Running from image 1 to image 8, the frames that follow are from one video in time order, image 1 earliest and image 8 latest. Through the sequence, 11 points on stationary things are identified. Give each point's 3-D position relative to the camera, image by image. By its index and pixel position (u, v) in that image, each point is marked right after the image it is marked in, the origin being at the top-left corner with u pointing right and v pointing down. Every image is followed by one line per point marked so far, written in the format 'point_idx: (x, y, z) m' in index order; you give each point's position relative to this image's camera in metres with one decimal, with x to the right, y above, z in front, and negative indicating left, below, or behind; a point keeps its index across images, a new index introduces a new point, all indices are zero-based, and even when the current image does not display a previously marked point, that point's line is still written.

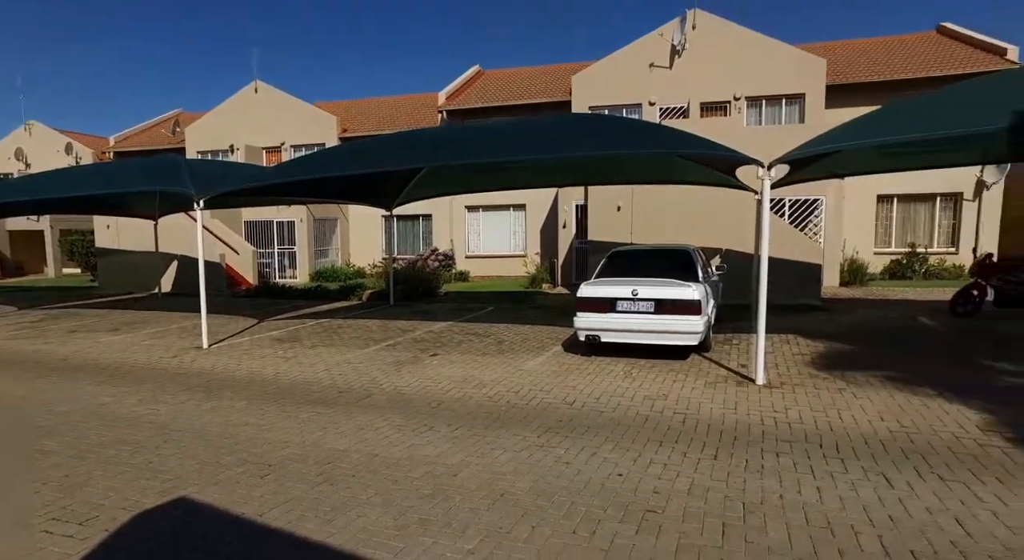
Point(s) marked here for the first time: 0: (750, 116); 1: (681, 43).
0: (+5.8, +4.0, +15.6) m
1: (+4.1, +5.6, +15.4) m
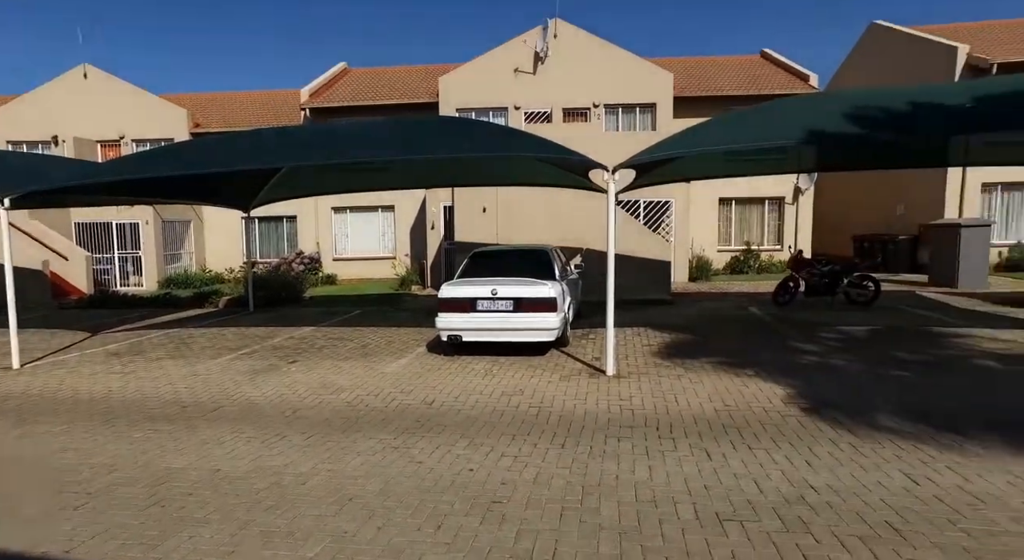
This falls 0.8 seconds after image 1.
0: (+2.5, +4.0, +16.5) m
1: (+0.8, +5.7, +15.9) m
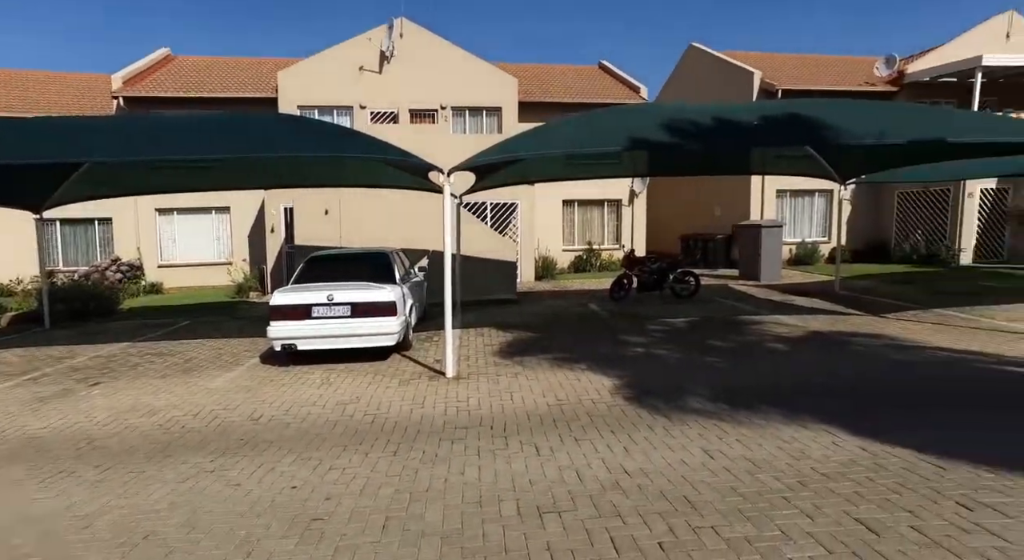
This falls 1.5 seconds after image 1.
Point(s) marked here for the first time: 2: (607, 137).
0: (-1.5, +4.0, +16.6) m
1: (-3.0, +5.6, +15.7) m
2: (+1.0, +1.6, +7.1) m
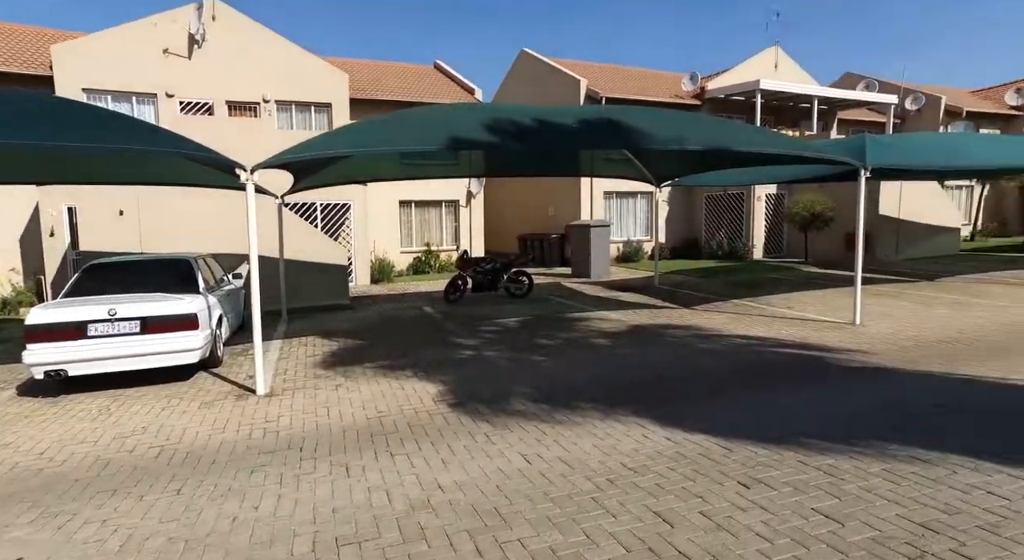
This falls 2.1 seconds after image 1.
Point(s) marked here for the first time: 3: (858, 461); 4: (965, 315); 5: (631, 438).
0: (-5.6, +3.9, +15.6) m
1: (-7.0, +5.4, +14.3) m
2: (-0.9, +1.5, +6.9) m
3: (+2.1, -1.1, +3.9) m
4: (+7.8, -0.6, +11.3) m
5: (+0.8, -1.1, +4.4) m
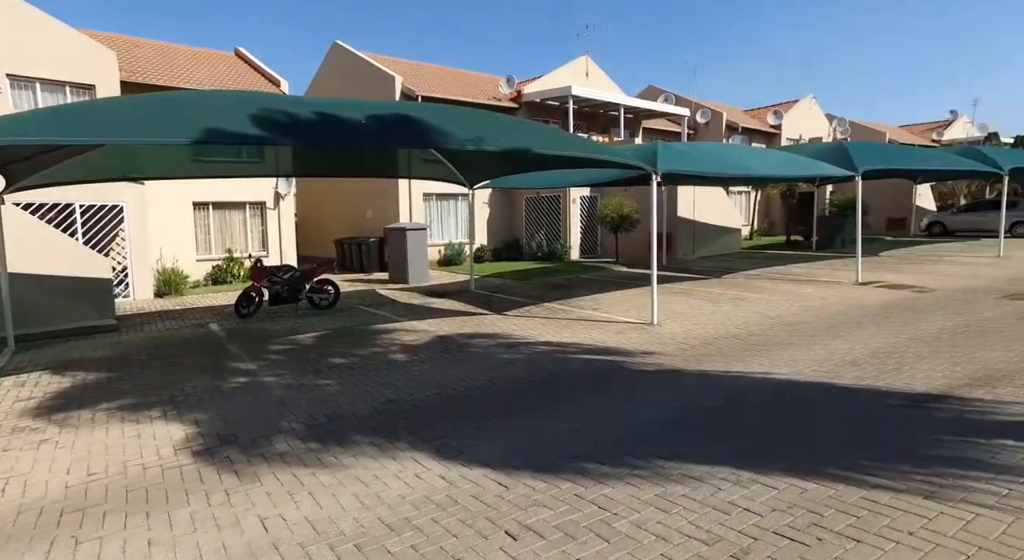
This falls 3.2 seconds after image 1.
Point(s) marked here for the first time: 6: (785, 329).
0: (-9.9, +3.5, +13.0) m
1: (-10.8, +5.1, +11.4) m
2: (-3.0, +1.4, +5.9) m
3: (+0.7, -1.2, +3.7) m
4: (+4.4, -0.6, +12.3) m
5: (-0.7, -1.2, +3.8) m
6: (+4.4, -0.8, +10.3) m
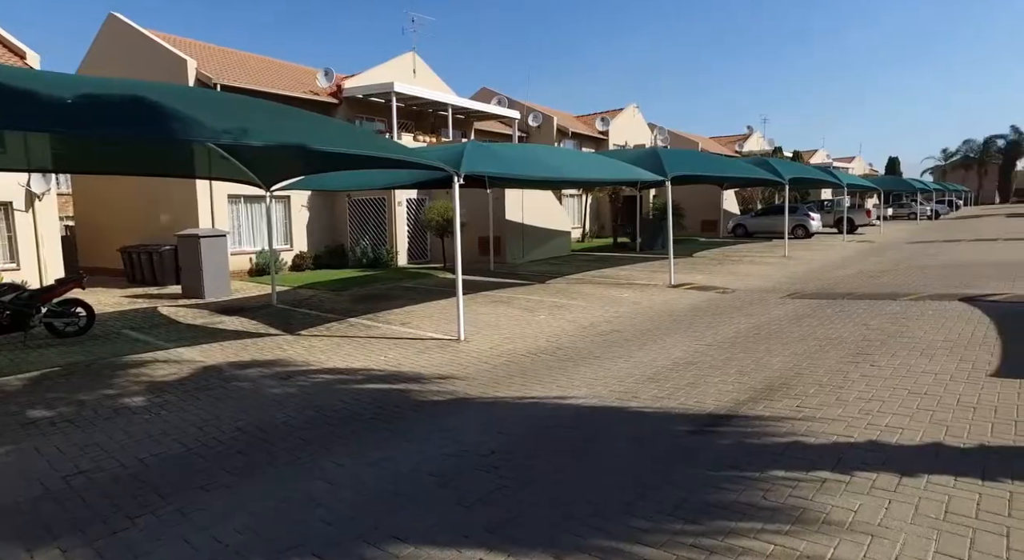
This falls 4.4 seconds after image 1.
0: (-13.3, +3.1, +9.4) m
1: (-13.9, +4.6, +7.6) m
2: (-4.9, +1.1, +4.0) m
3: (-0.7, -1.4, +2.8) m
4: (+0.8, -0.7, +12.0) m
5: (-2.1, -1.4, +2.6) m
6: (+1.3, -1.0, +10.1) m
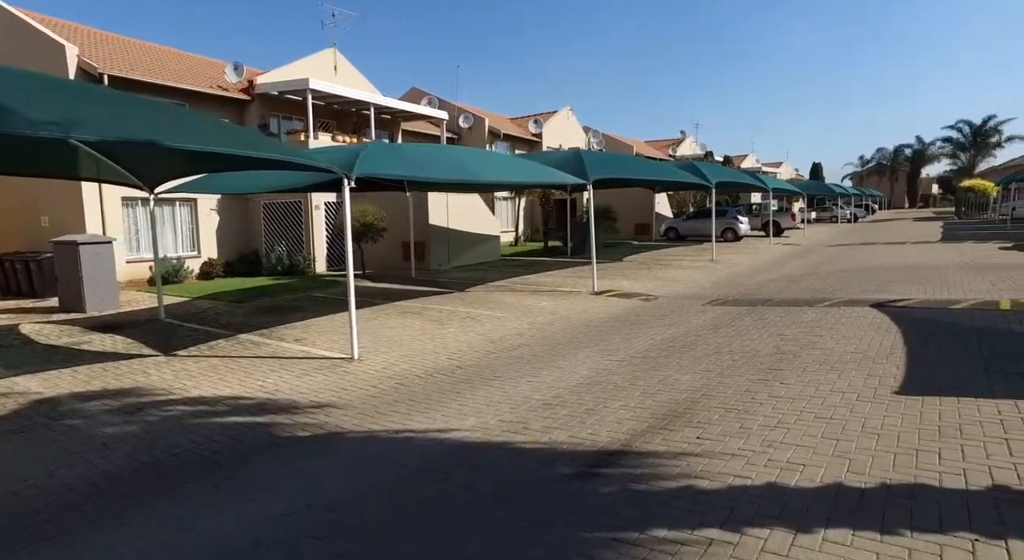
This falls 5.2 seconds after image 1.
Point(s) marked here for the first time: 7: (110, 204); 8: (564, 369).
0: (-14.6, +2.8, +7.4) m
1: (-15.1, +4.3, +5.6) m
2: (-5.8, +0.9, +2.8) m
3: (-1.5, -1.5, +1.9) m
4: (-0.8, -0.9, +11.2) m
5: (-2.8, -1.6, +1.6) m
6: (-0.2, -1.1, +9.4) m
7: (-11.3, +2.2, +18.2) m
8: (+0.7, -1.2, +8.7) m
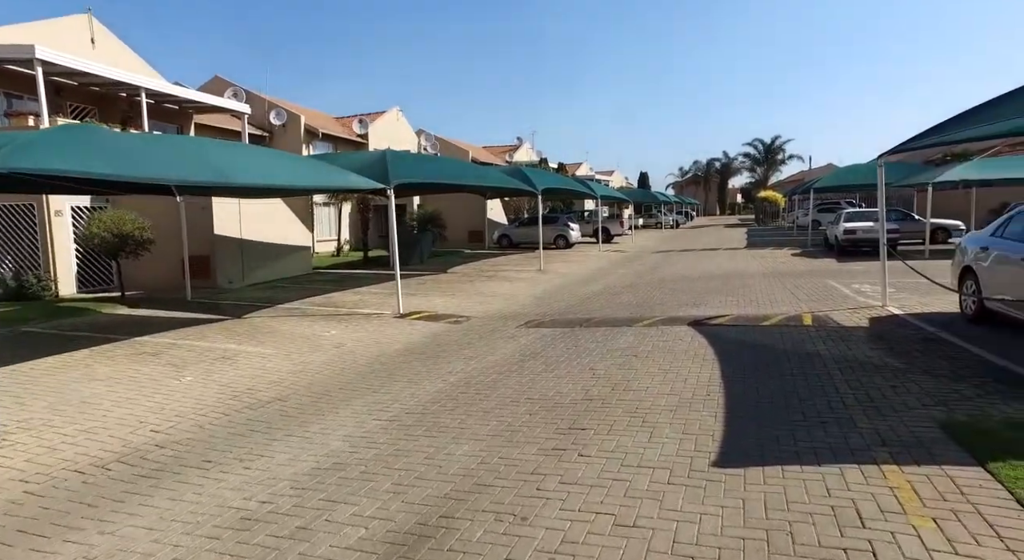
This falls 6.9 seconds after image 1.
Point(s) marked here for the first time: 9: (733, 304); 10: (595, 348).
0: (-16.7, +2.2, +1.6) m
1: (-16.7, +3.7, -0.3) m
2: (-7.0, +0.4, -0.8) m
3: (-2.6, -1.9, -0.6) m
4: (-4.1, -1.4, +8.6) m
5: (-3.8, -2.0, -1.2) m
6: (-3.0, -1.6, +6.9) m
7: (-16.0, +1.5, +12.9) m
8: (-2.0, -1.6, +6.4) m
9: (+5.2, -0.6, +15.2) m
10: (+1.4, -1.1, +10.6) m
